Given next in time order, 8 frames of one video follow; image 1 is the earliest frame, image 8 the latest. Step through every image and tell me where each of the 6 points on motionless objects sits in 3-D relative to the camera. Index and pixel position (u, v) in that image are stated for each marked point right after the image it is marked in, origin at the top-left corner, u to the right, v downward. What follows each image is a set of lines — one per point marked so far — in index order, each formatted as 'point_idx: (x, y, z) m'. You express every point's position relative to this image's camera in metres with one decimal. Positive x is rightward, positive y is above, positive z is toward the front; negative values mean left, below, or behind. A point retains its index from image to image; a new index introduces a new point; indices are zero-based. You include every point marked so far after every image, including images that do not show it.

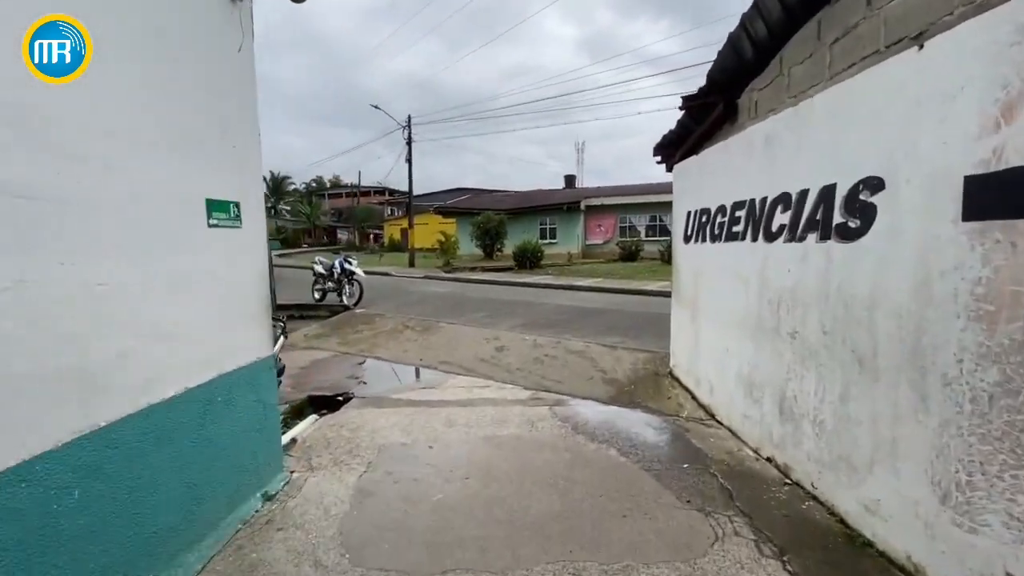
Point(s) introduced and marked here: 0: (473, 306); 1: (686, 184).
0: (-1.0, -0.4, +11.7) m
1: (+1.9, +1.2, +5.4) m
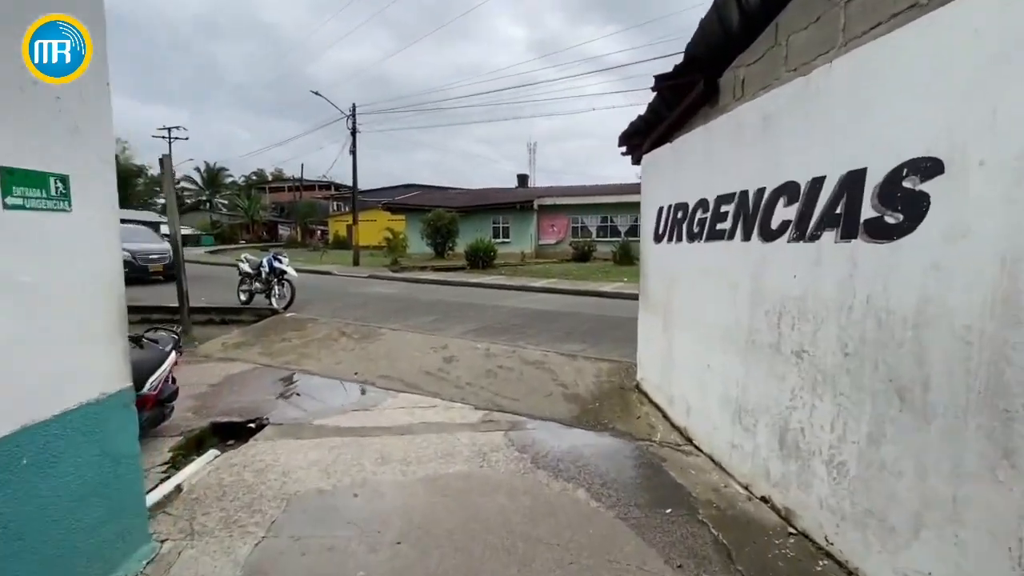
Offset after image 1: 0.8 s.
0: (-2.1, -0.5, +10.7) m
1: (+1.4, +1.1, +4.8) m
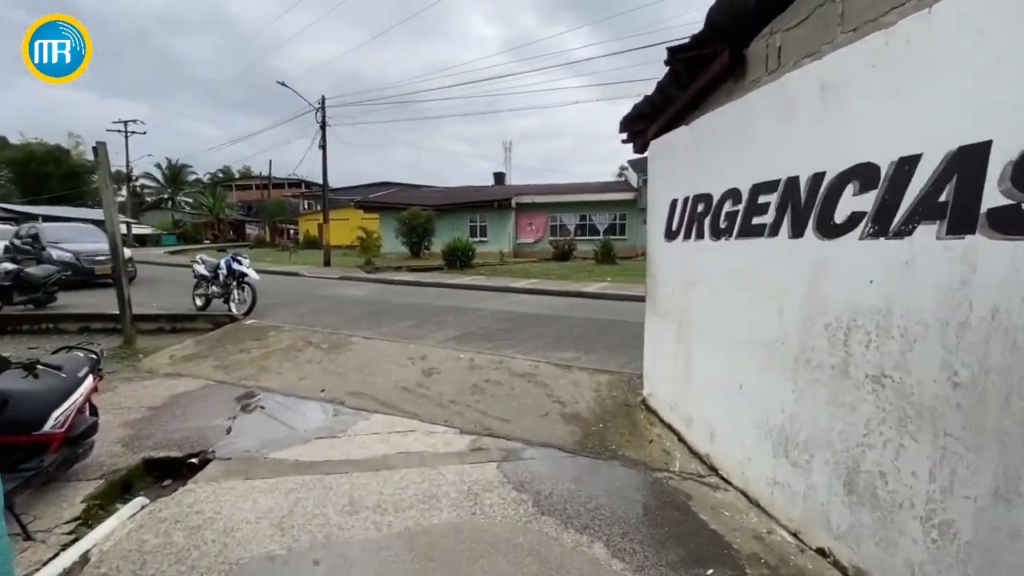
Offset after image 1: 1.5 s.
0: (-2.4, -0.5, +10.0) m
1: (+1.4, +1.1, +4.2) m
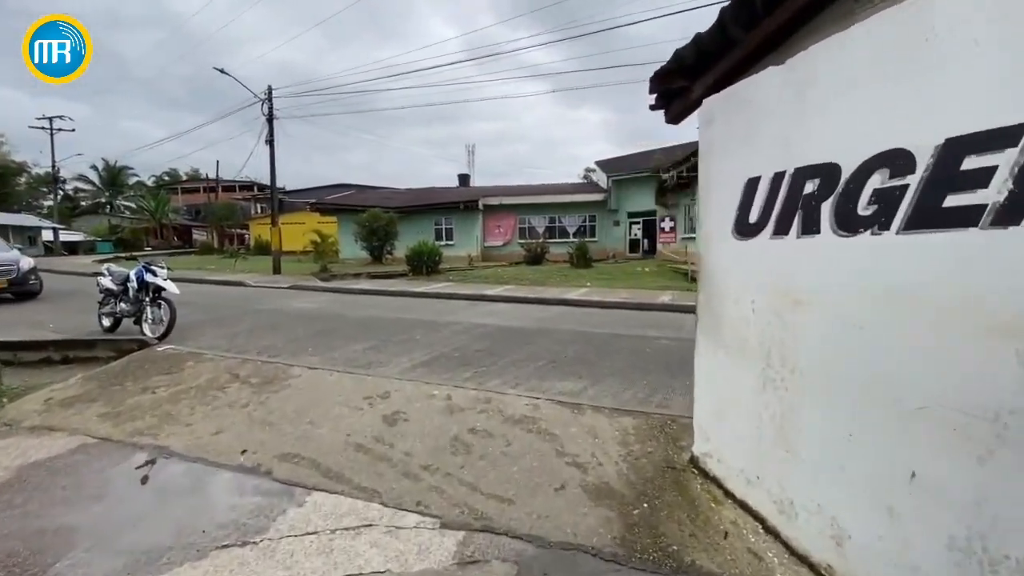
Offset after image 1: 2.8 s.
0: (-2.8, -0.7, +8.4) m
1: (+1.4, +1.0, +2.9) m
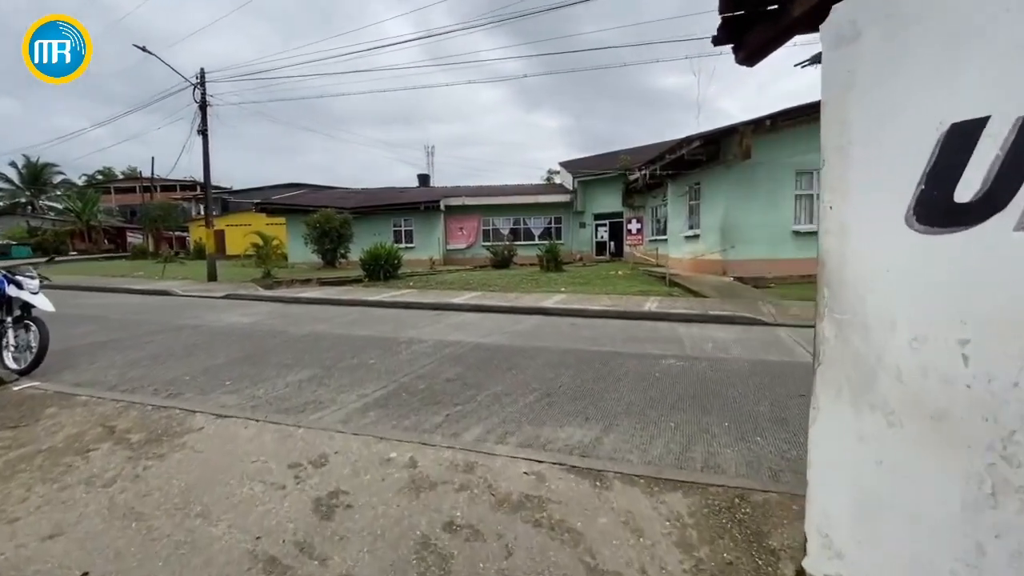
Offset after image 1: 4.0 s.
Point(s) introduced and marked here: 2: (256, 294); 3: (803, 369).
0: (-3.2, -0.9, +6.8) m
1: (+1.4, +0.9, +1.7) m
2: (-7.6, -0.2, +14.4) m
3: (+3.4, -1.0, +5.6) m
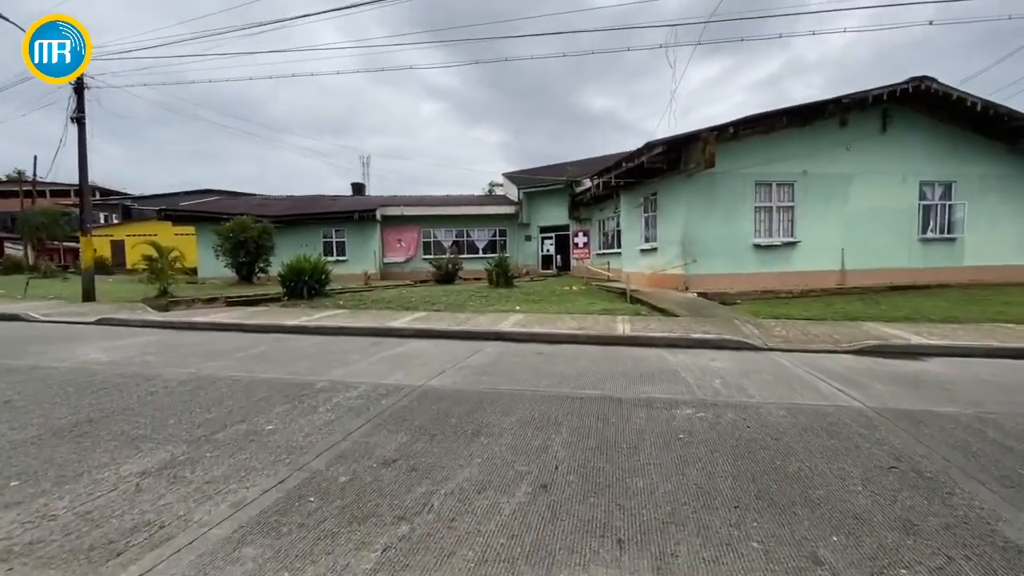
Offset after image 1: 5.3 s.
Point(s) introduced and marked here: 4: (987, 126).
0: (-3.5, -1.2, +4.7) m
1: (+1.6, +0.7, +0.2) m
2: (-8.9, -0.7, +11.6) m
3: (+3.1, -1.2, +4.4) m
4: (+14.9, +5.1, +15.1) m
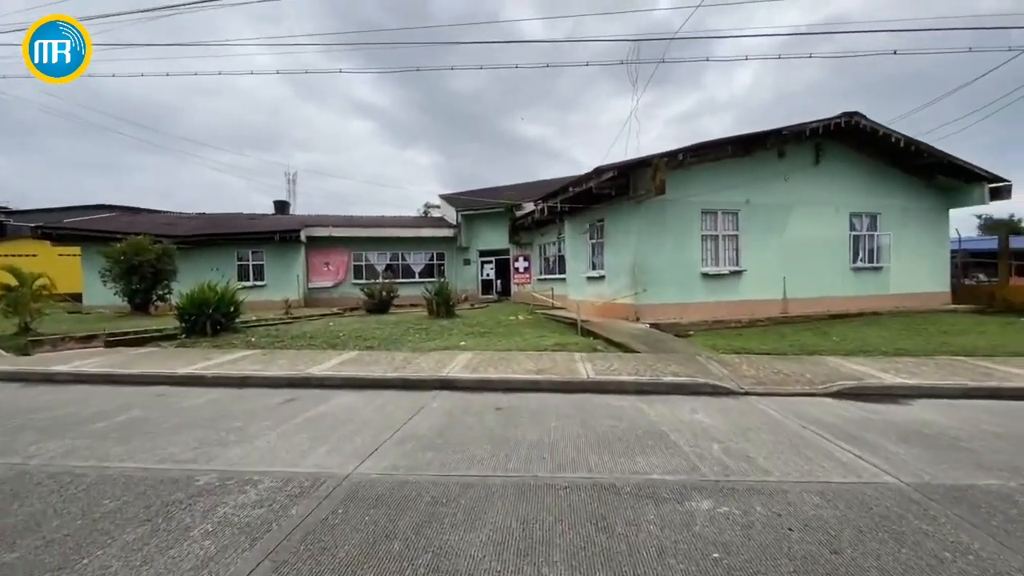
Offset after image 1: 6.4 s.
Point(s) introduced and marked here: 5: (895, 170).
0: (-3.7, -1.7, +2.9) m
1: (+2.0, +0.5, -0.7) m
2: (-10.0, -1.5, +9.1) m
3: (+2.9, -1.6, +3.5) m
4: (+13.1, +4.2, +16.1) m
5: (+12.9, +3.9, +16.2) m
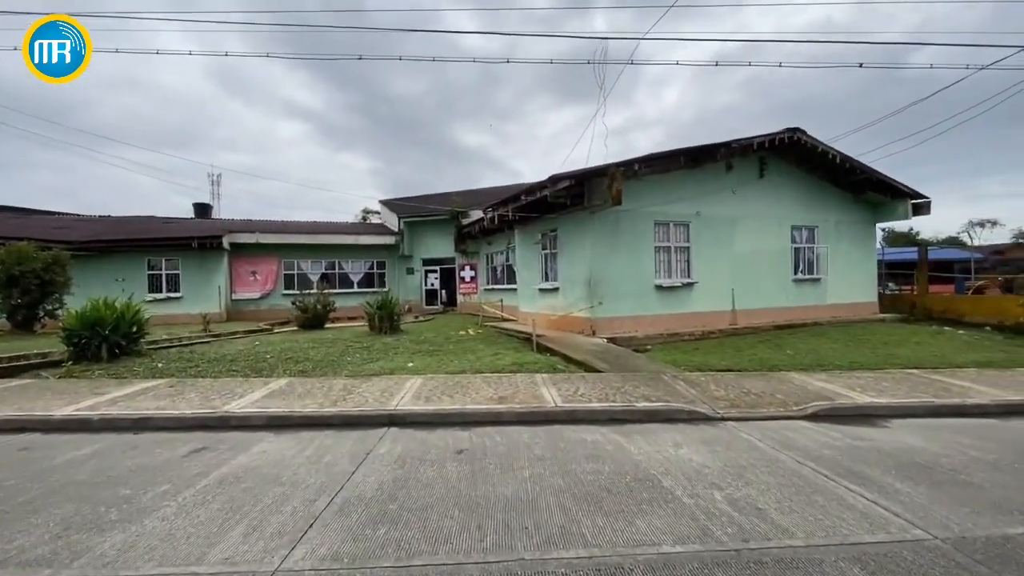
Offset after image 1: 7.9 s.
0: (-3.7, -1.9, +1.6) m
1: (+2.4, +0.4, -1.2) m
2: (-10.7, -1.8, +7.0) m
3: (+2.8, -1.8, +3.0) m
4: (+11.4, +3.8, +16.8) m
5: (+11.2, +3.6, +16.9) m
